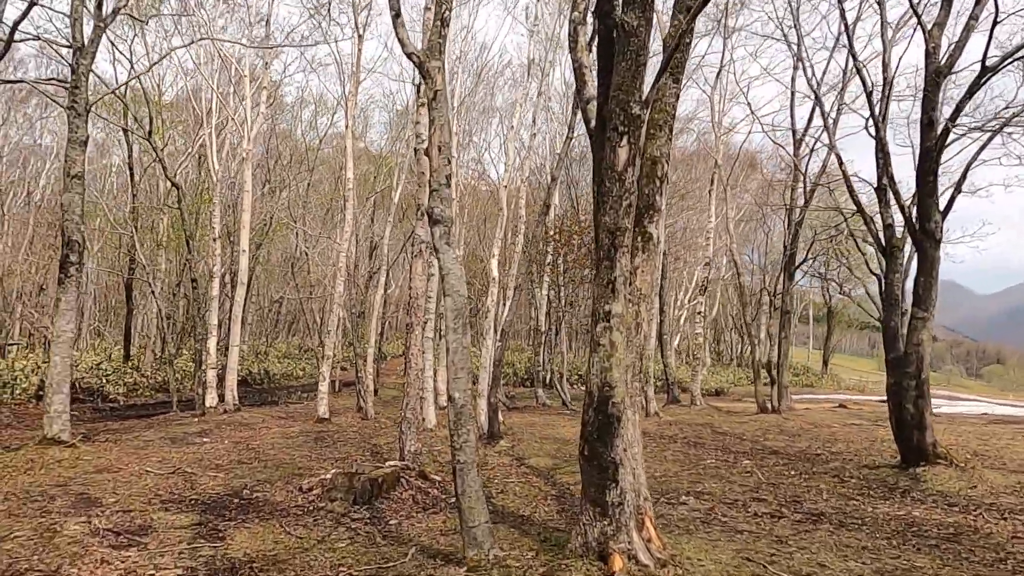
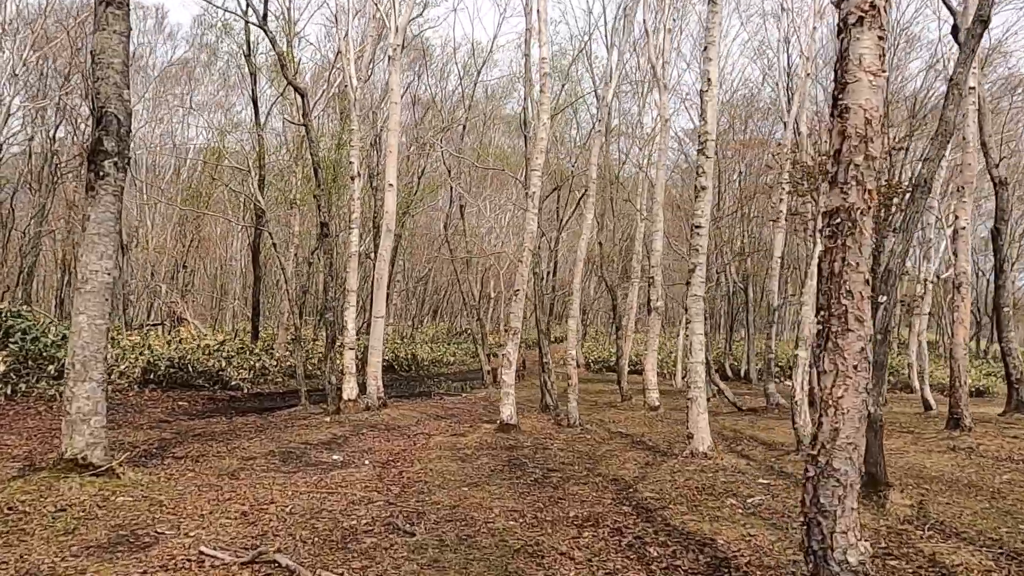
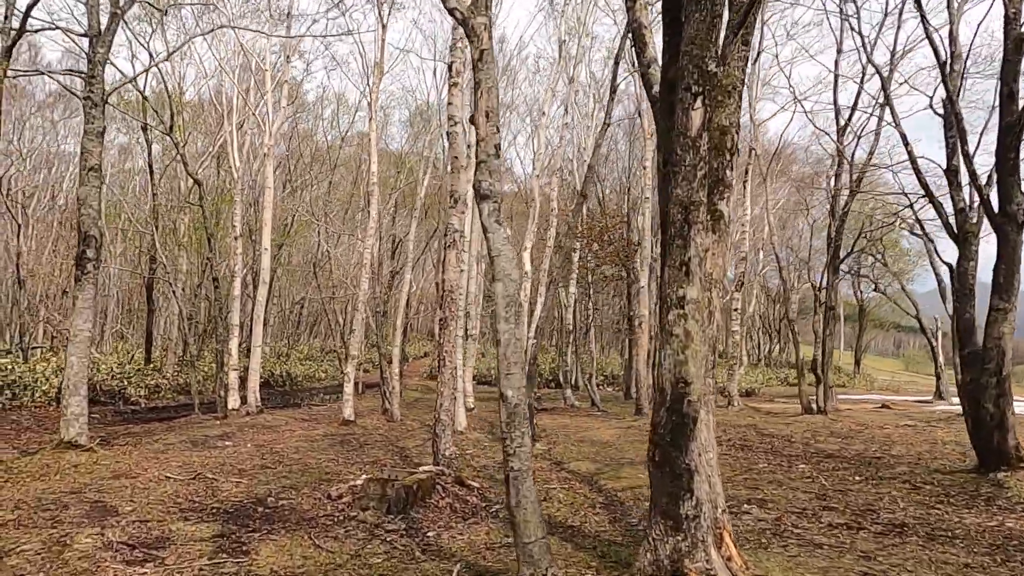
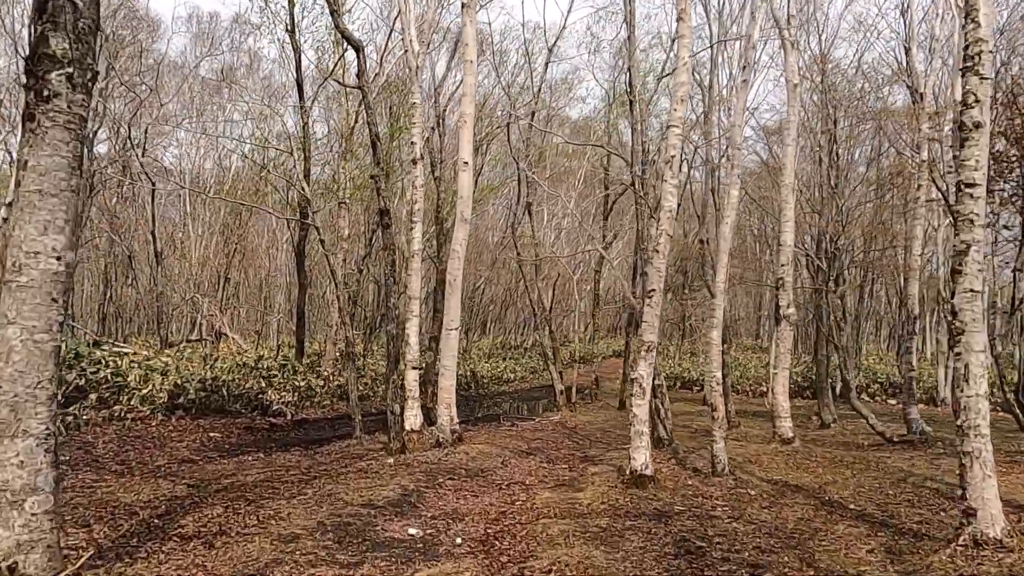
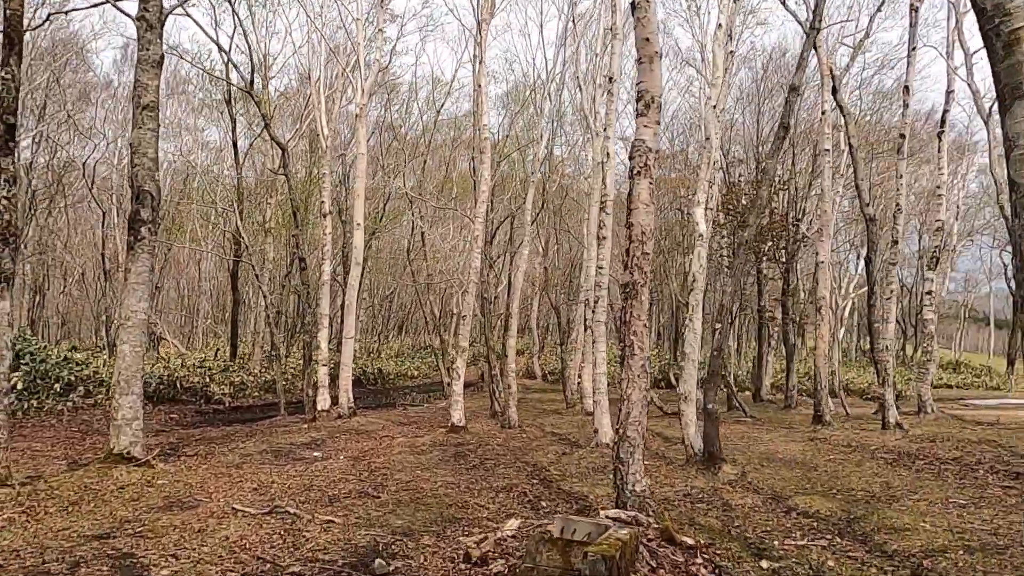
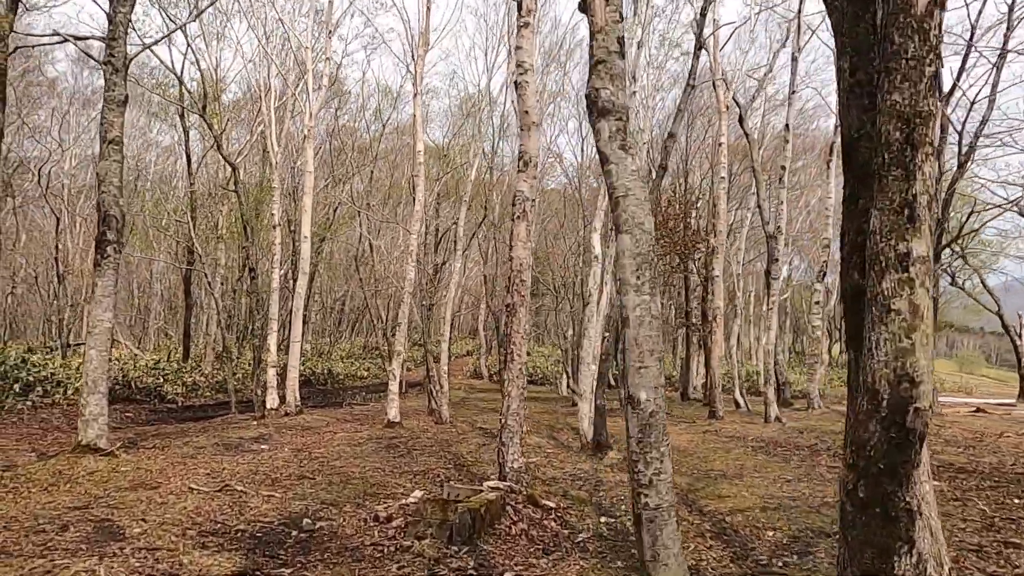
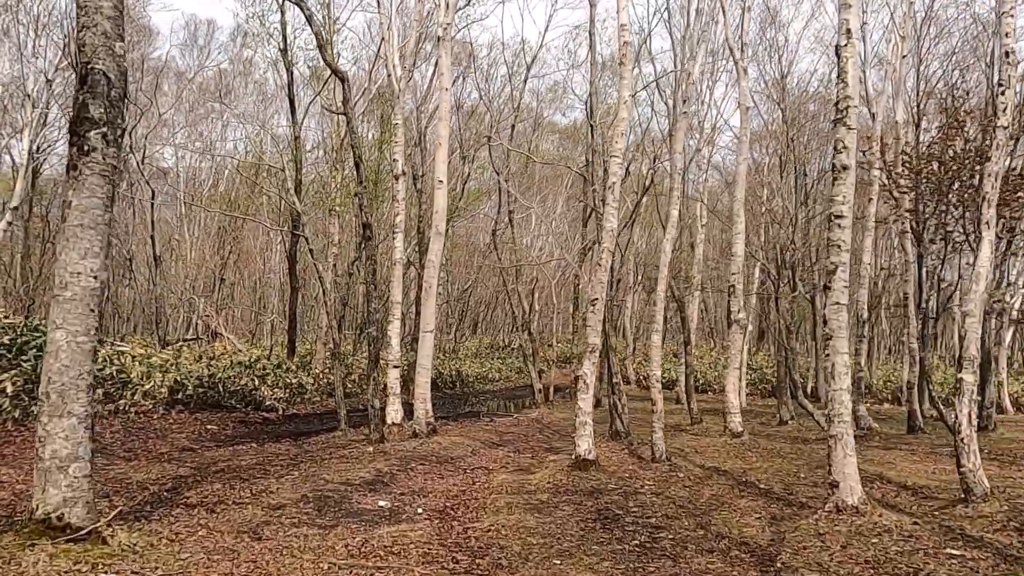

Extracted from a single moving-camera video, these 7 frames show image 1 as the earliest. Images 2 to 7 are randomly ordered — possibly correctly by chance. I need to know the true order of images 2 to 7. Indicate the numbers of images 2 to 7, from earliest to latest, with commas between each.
3, 6, 5, 2, 7, 4
